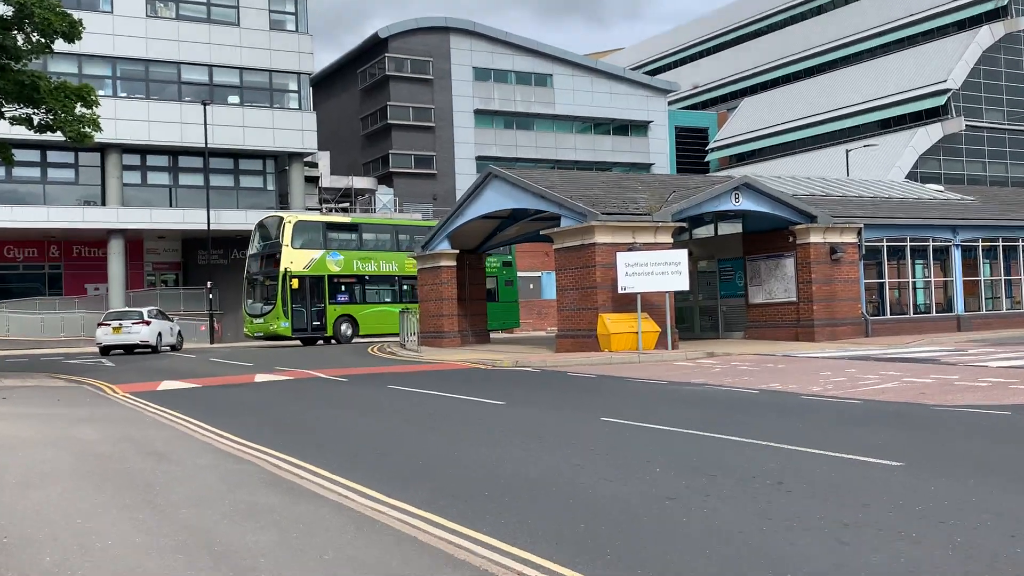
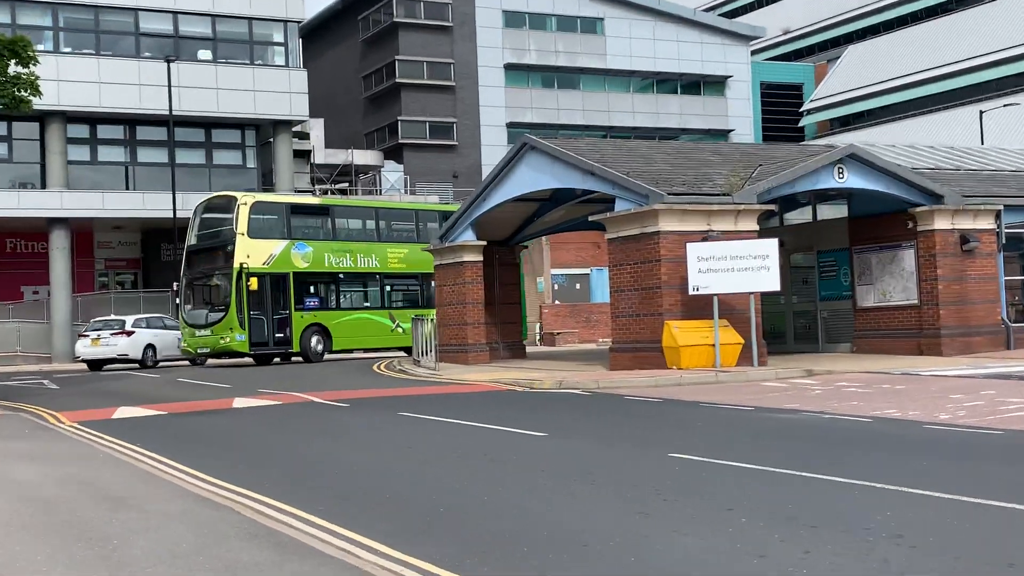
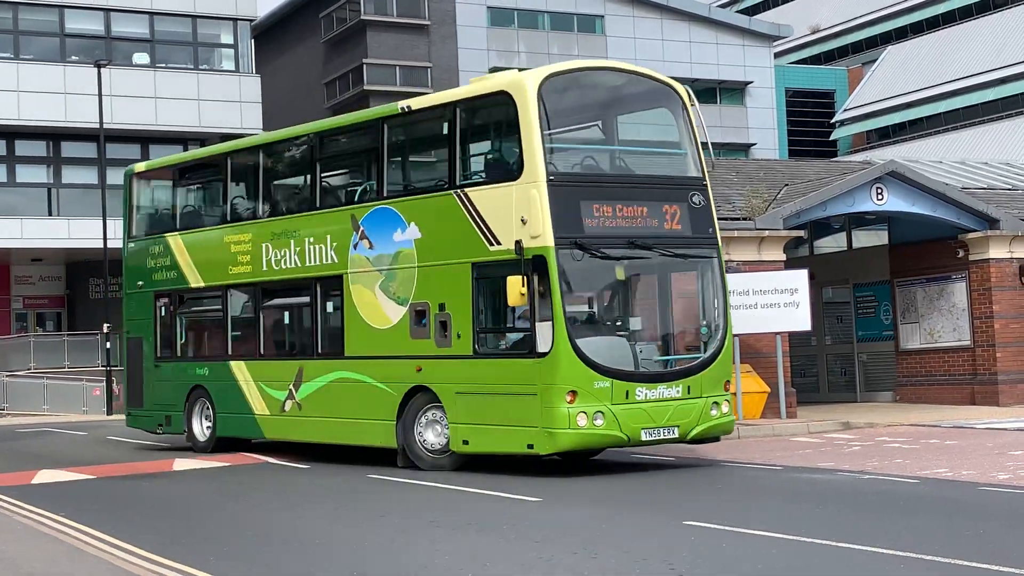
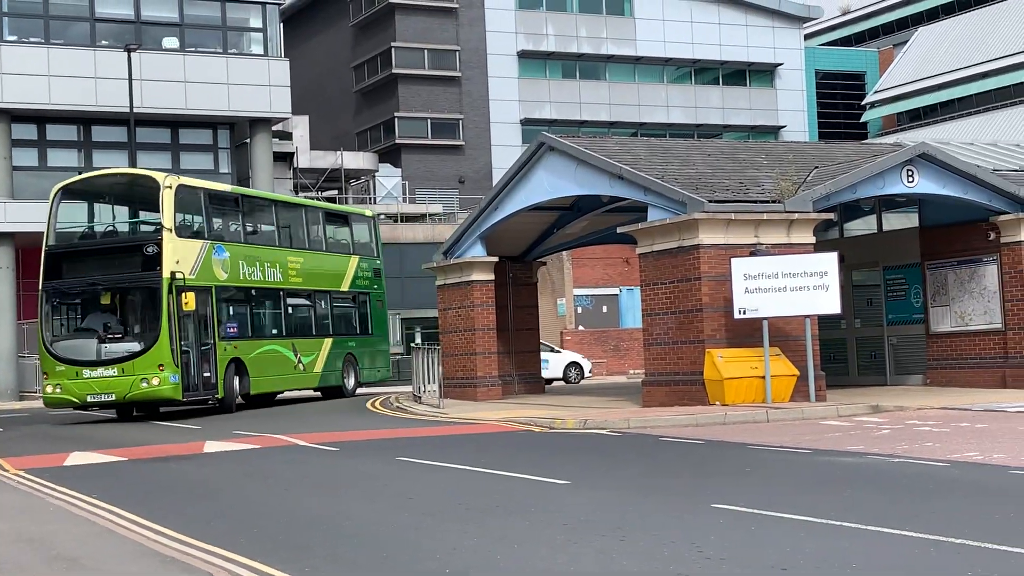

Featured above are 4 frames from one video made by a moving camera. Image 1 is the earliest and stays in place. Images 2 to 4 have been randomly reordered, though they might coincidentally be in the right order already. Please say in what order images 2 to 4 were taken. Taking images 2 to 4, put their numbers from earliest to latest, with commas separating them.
2, 4, 3
